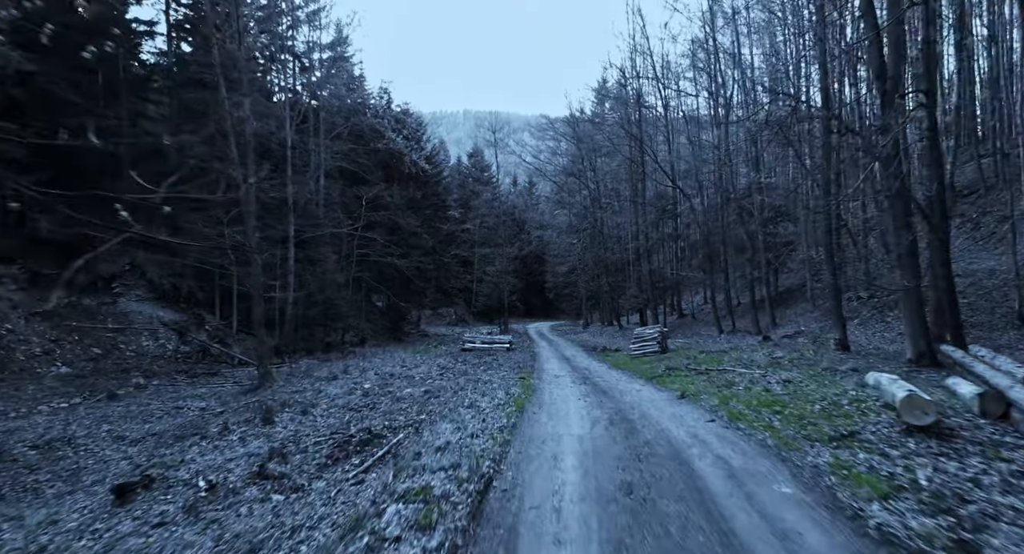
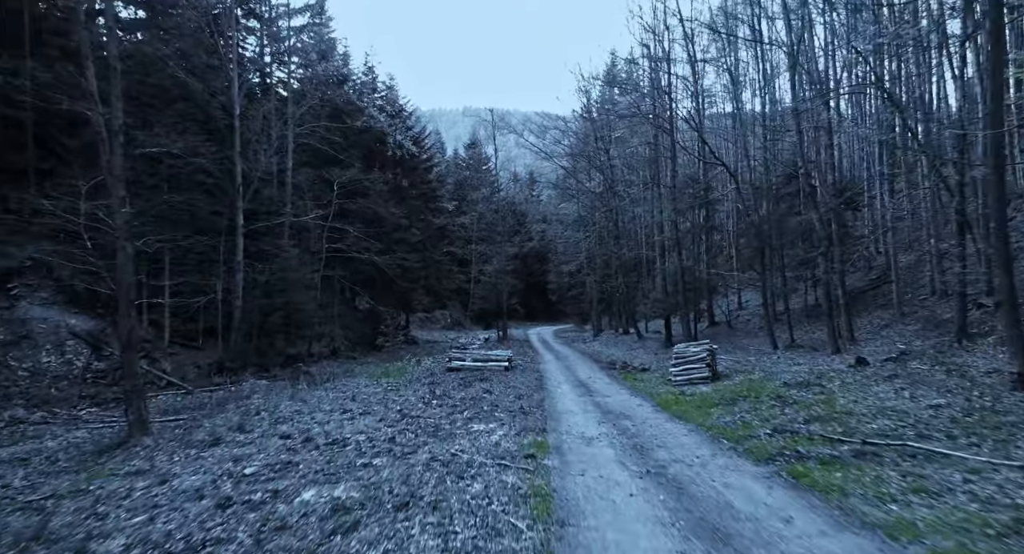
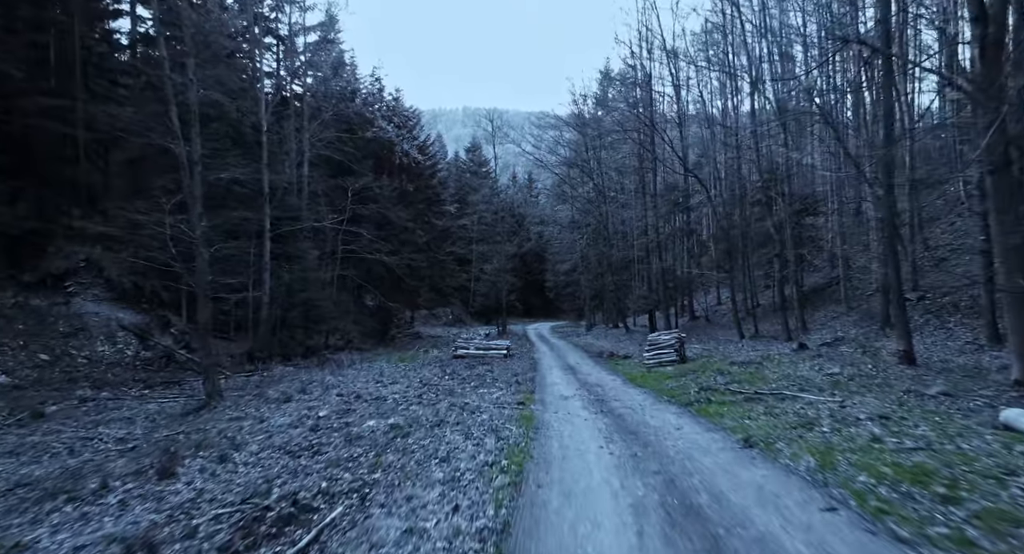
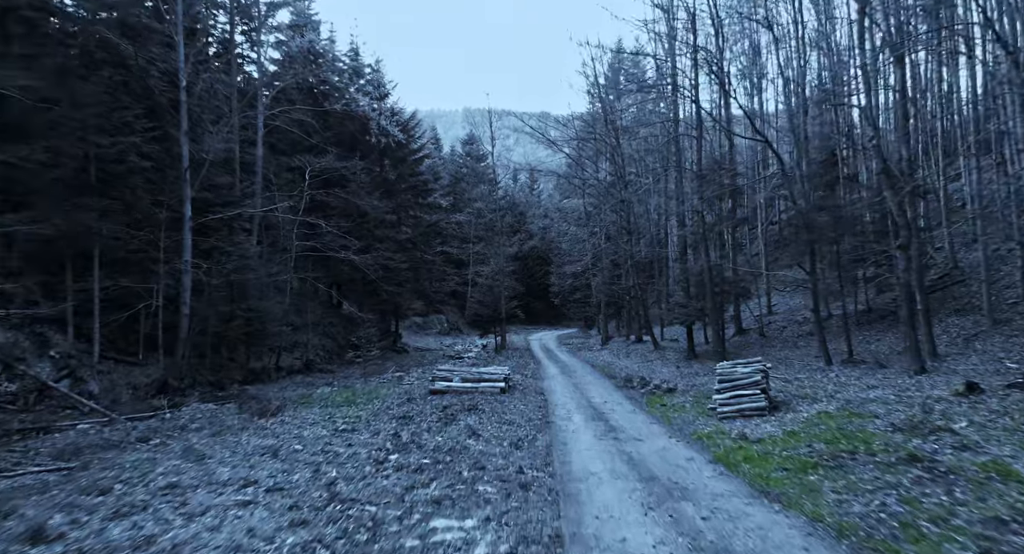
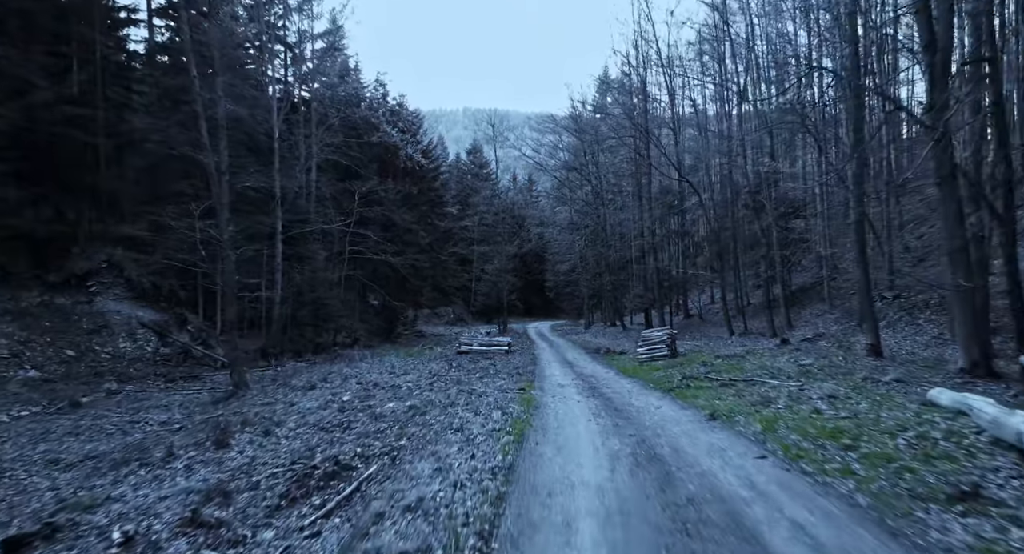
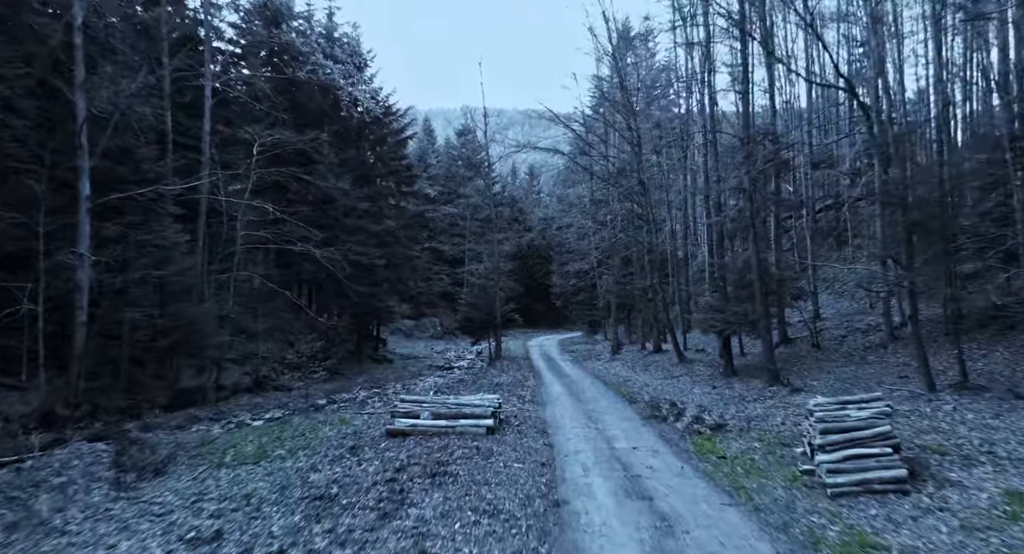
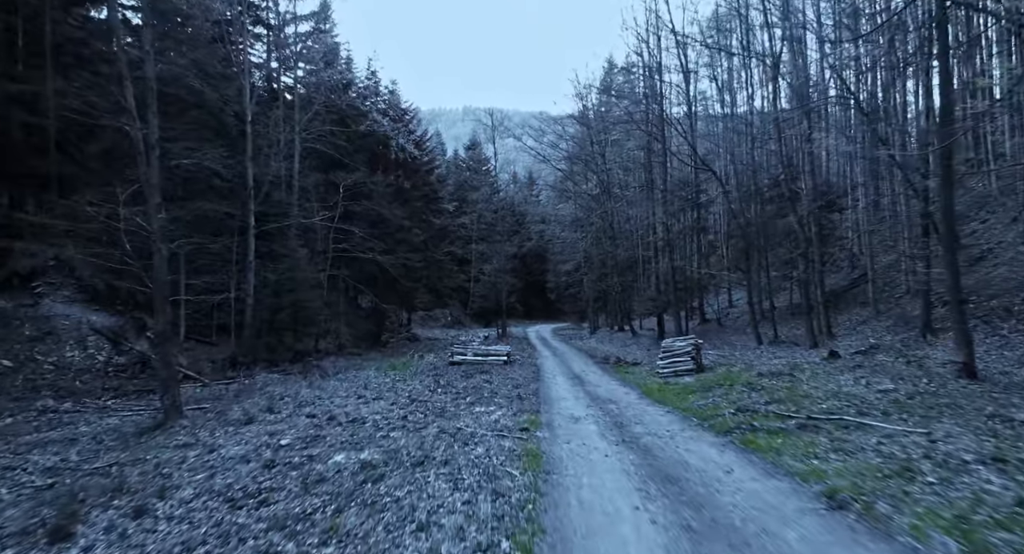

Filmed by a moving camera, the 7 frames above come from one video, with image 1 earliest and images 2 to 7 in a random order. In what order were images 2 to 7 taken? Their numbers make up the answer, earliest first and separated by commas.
5, 3, 7, 2, 4, 6
